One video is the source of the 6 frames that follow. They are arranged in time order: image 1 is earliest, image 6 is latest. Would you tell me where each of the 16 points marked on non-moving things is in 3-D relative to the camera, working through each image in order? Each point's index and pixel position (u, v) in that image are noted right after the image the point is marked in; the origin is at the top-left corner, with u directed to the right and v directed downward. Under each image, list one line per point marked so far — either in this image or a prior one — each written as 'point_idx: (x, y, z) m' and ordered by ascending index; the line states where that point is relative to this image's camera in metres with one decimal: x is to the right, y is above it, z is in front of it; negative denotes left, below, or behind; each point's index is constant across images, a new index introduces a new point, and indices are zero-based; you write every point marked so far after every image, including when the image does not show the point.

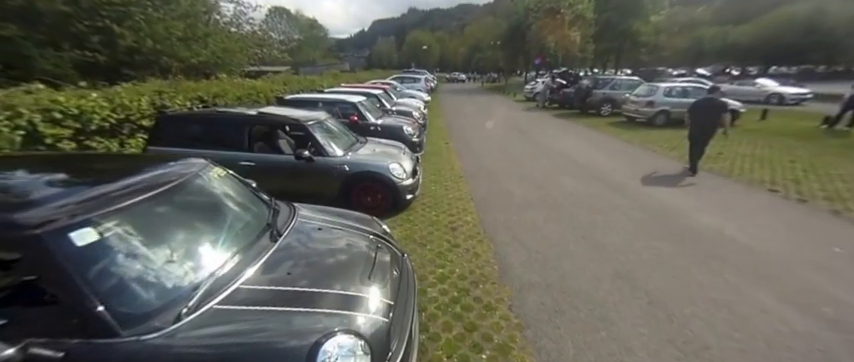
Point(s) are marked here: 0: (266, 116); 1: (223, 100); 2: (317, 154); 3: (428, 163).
0: (-2.4, +0.9, +4.7) m
1: (-4.9, +1.9, +7.6) m
2: (-1.6, +0.4, +4.6) m
3: (0.0, +0.4, +7.9) m
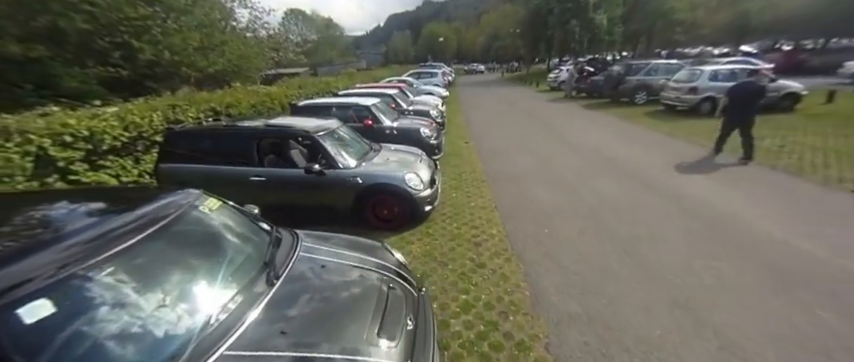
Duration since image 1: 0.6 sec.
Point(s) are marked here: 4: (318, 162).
0: (-2.2, +0.7, +4.5) m
1: (-4.5, +1.7, +7.5) m
2: (-1.3, +0.2, +4.3) m
3: (+0.5, +0.3, +7.5) m
4: (-1.5, +0.2, +4.3) m
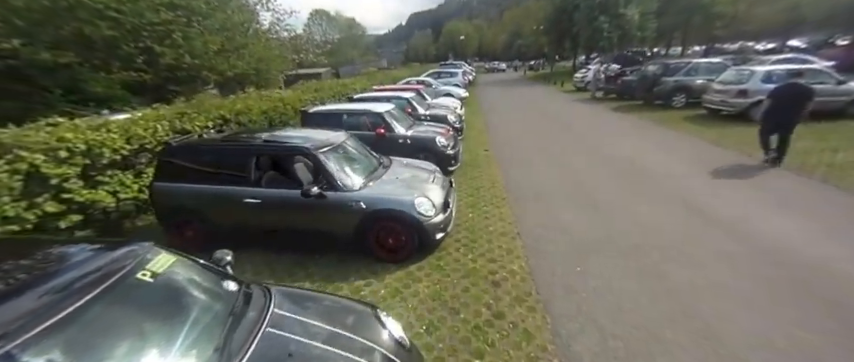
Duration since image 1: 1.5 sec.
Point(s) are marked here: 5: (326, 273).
0: (-2.0, +0.5, +4.1) m
1: (-4.1, +1.4, +7.3) m
2: (-1.2, -0.1, +3.9) m
3: (+0.9, 0.0, +7.0) m
4: (-1.3, -0.1, +3.9) m
5: (-1.2, -1.1, +3.8) m
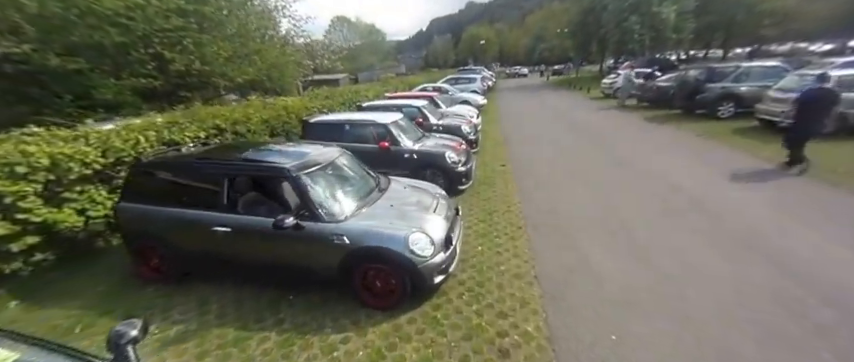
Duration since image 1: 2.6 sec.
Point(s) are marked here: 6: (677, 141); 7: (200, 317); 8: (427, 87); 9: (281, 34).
0: (-2.0, +0.2, +3.6) m
1: (-3.9, +1.2, +6.9) m
2: (-1.2, -0.4, +3.3) m
3: (+1.0, -0.4, +6.3) m
4: (-1.3, -0.3, +3.3) m
5: (-1.2, -1.4, +3.1) m
6: (+8.2, +1.3, +10.5) m
7: (-2.3, -1.4, +3.2) m
8: (-0.1, +5.8, +19.5) m
9: (-8.1, +8.2, +17.7) m
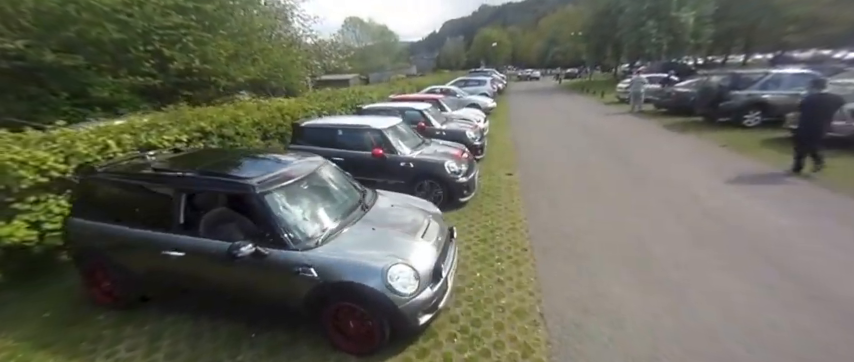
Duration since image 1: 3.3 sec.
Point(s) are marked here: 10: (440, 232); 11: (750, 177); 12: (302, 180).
0: (-2.1, 0.0, +3.1) m
1: (-3.9, +1.0, +6.5) m
2: (-1.3, -0.5, +2.8) m
3: (+1.0, -0.6, +5.7) m
4: (-1.5, -0.5, +2.8) m
5: (-1.4, -1.5, +2.6) m
6: (+8.3, +0.9, +9.8) m
7: (-2.4, -1.5, +2.7) m
8: (+0.4, +5.5, +19.0) m
9: (-7.7, +8.1, +17.5) m
10: (+0.1, -0.6, +3.5) m
11: (+7.6, +0.1, +7.4) m
12: (-1.4, 0.0, +3.4) m
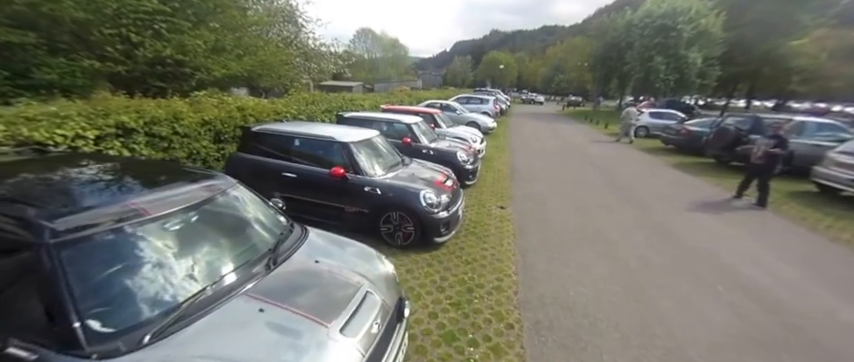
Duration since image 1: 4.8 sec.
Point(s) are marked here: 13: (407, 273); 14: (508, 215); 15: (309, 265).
0: (-2.5, -0.1, +1.9) m
1: (-4.2, +0.9, +5.3) m
2: (-1.8, -0.7, +1.6) m
3: (+0.5, -1.1, +4.5) m
4: (-1.9, -0.7, +1.6) m
5: (-1.9, -1.7, +1.4) m
6: (+7.9, -0.4, +8.6) m
7: (-3.0, -1.6, +1.5) m
8: (+0.4, +4.4, +18.1) m
9: (-7.5, +7.8, +16.6) m
10: (-0.3, -0.9, +2.3) m
11: (+7.2, -1.0, +6.2) m
12: (-1.8, -0.2, +2.3) m
13: (-0.3, -1.2, +4.1) m
14: (+1.7, -0.7, +6.4) m
15: (-0.9, -0.7, +2.6) m
